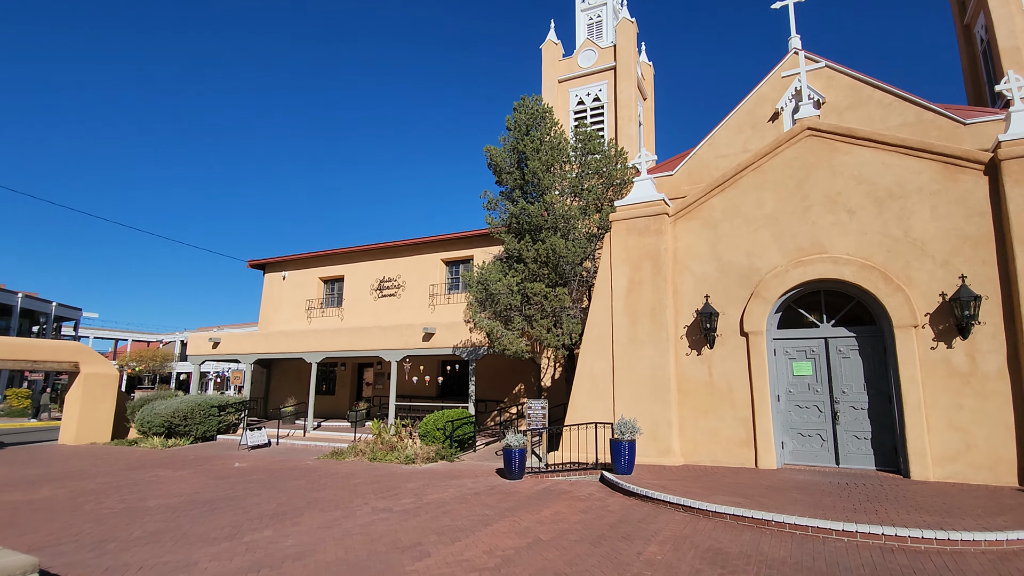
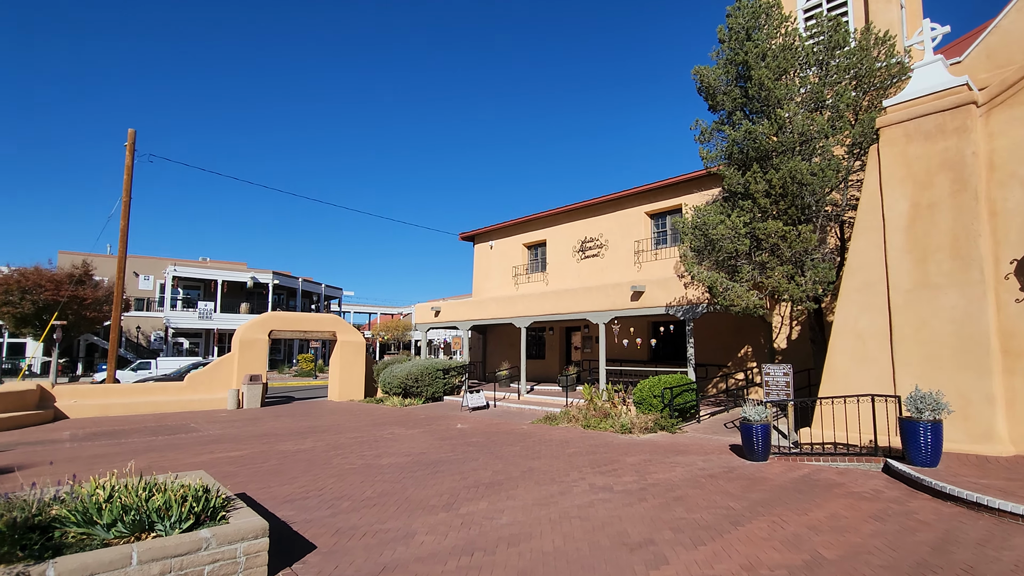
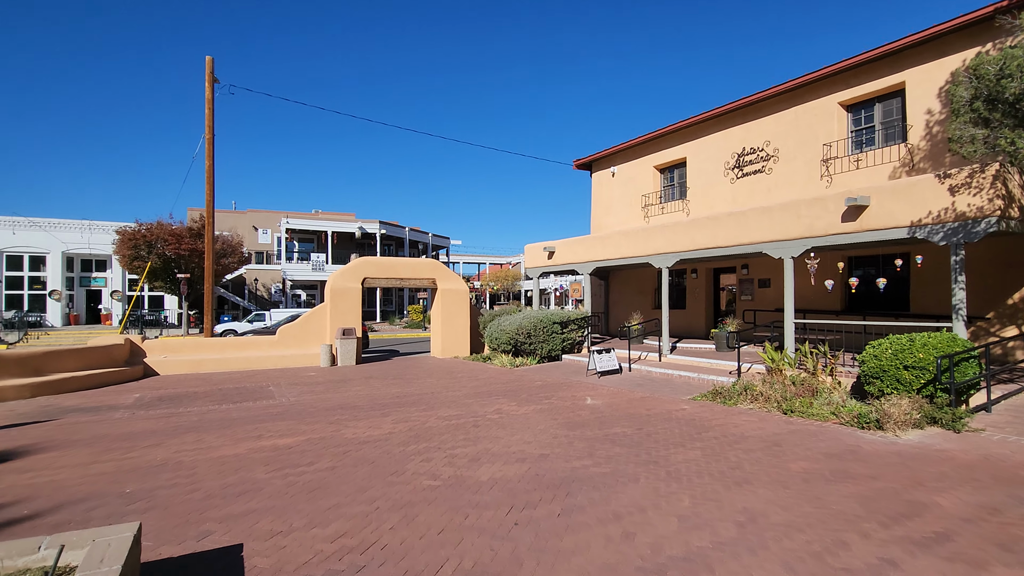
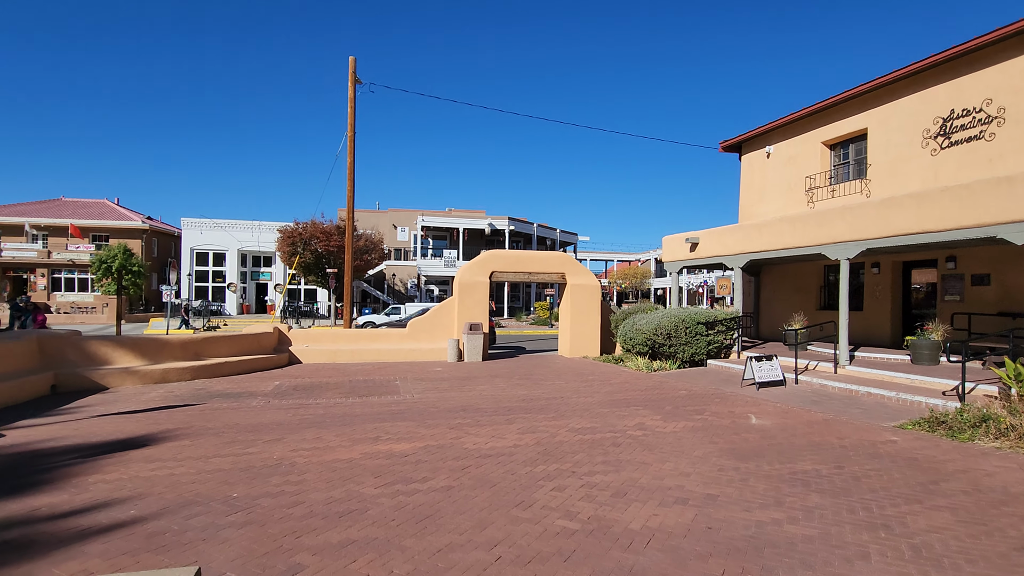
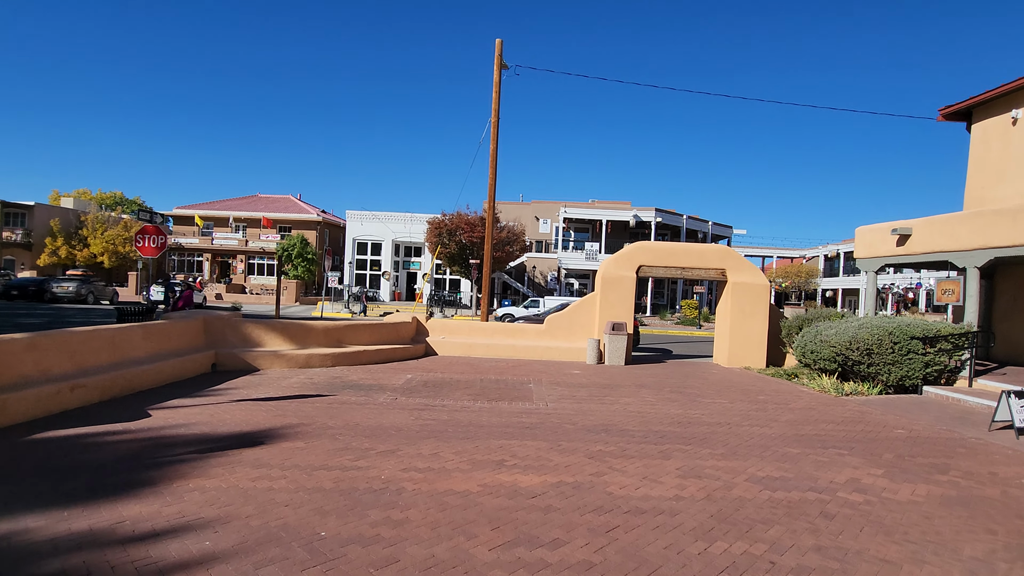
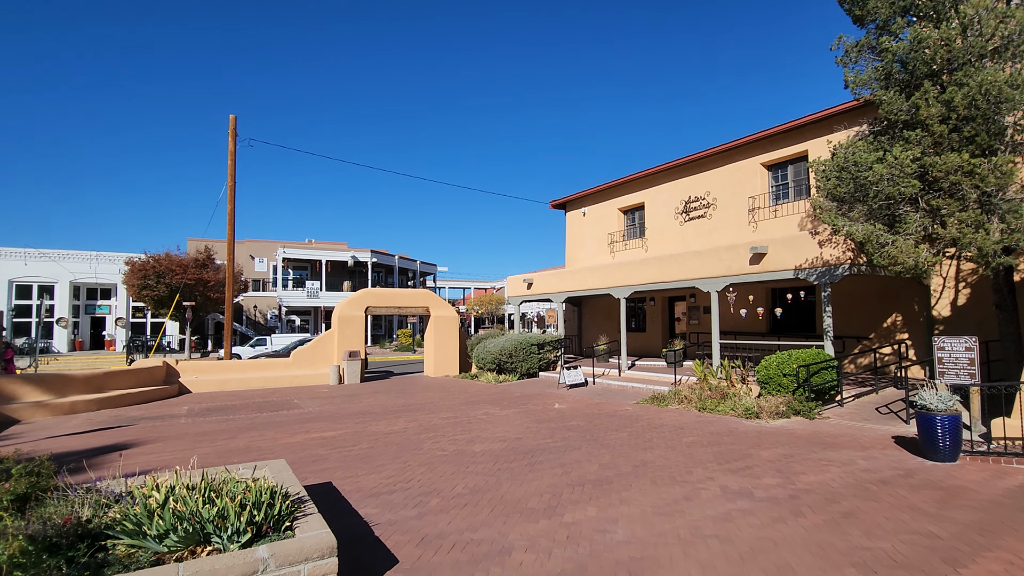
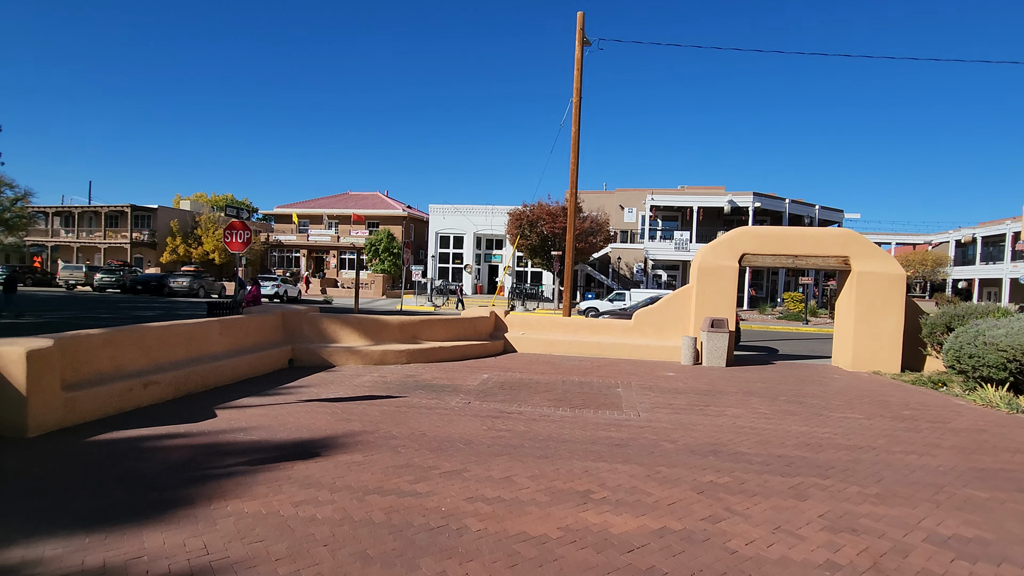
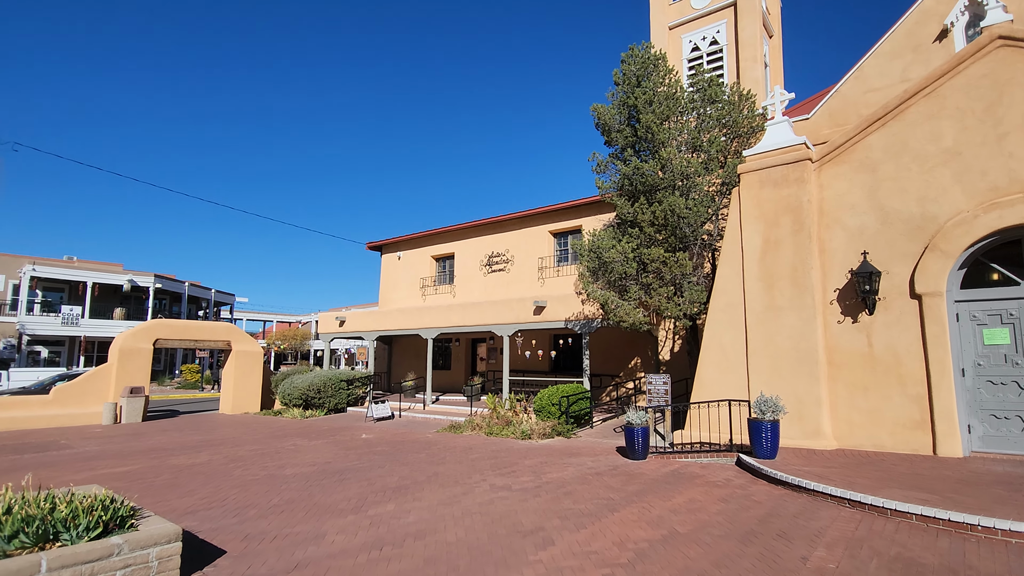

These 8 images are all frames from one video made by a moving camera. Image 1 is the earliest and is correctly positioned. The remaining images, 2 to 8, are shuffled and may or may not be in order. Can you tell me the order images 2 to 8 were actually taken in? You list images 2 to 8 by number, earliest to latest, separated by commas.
8, 2, 6, 3, 4, 5, 7
